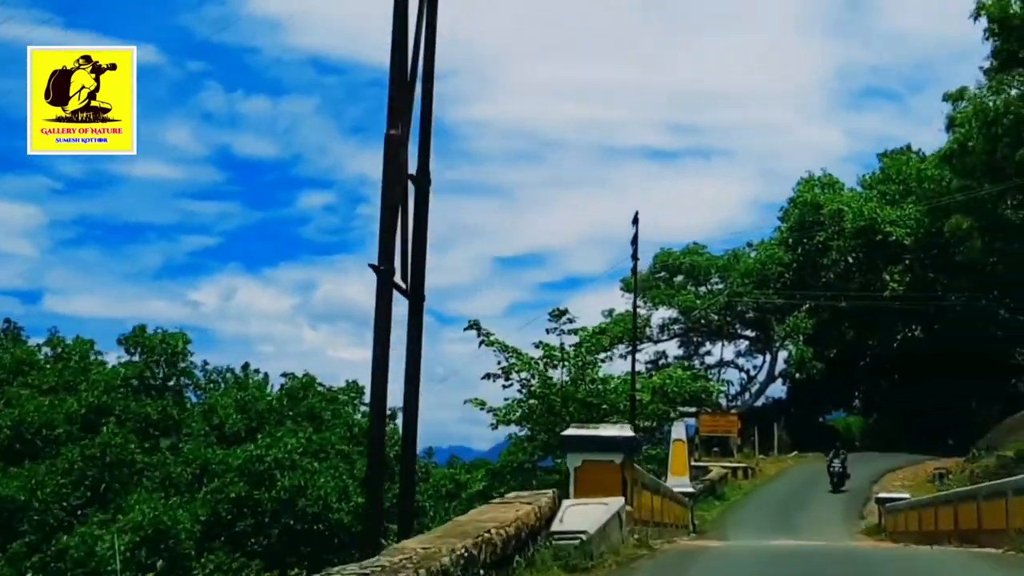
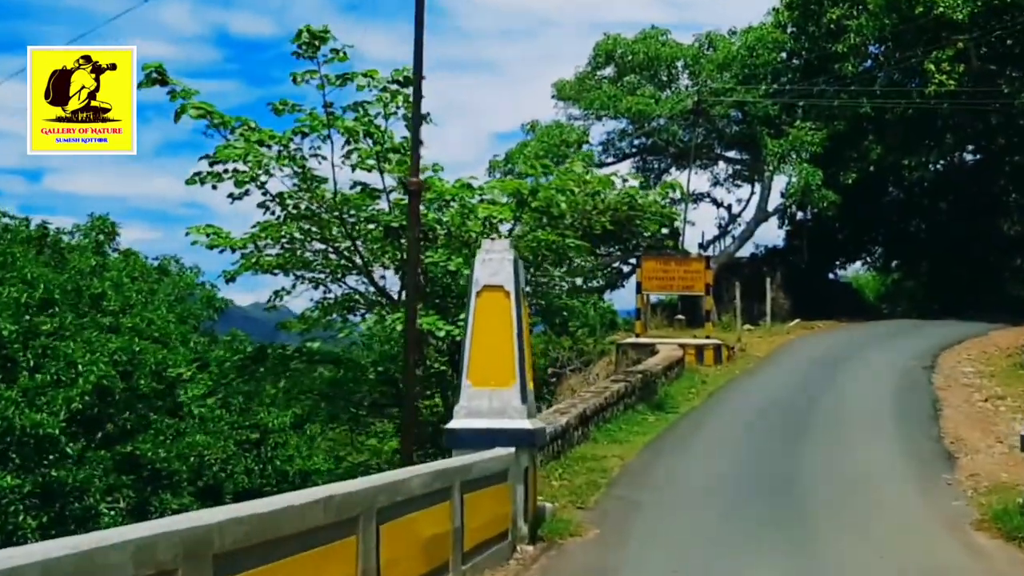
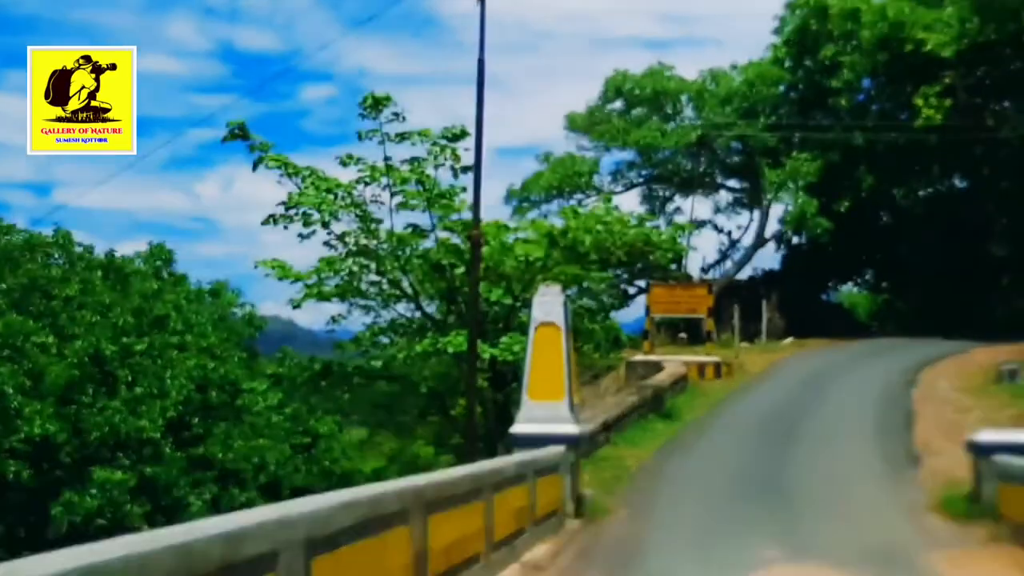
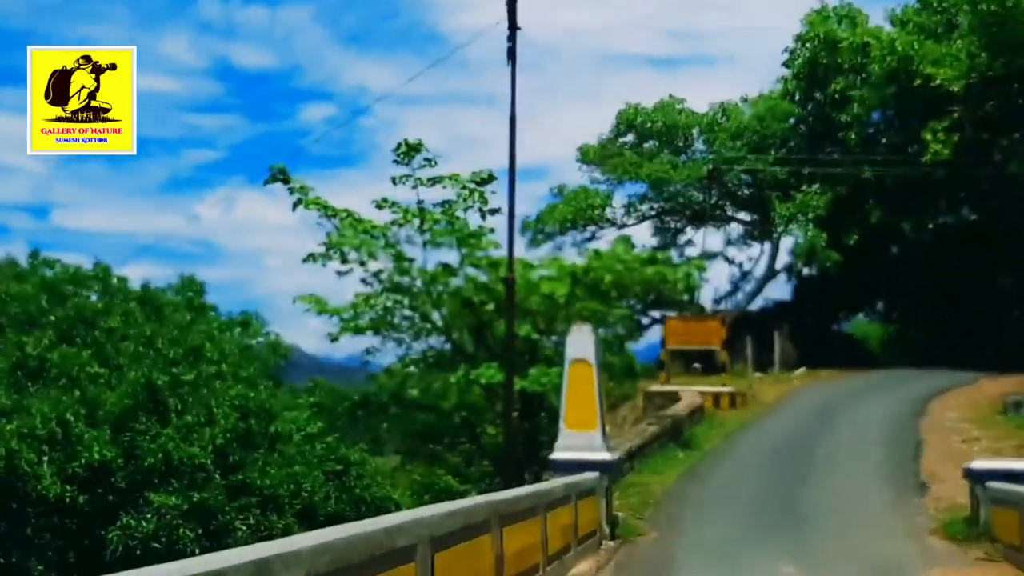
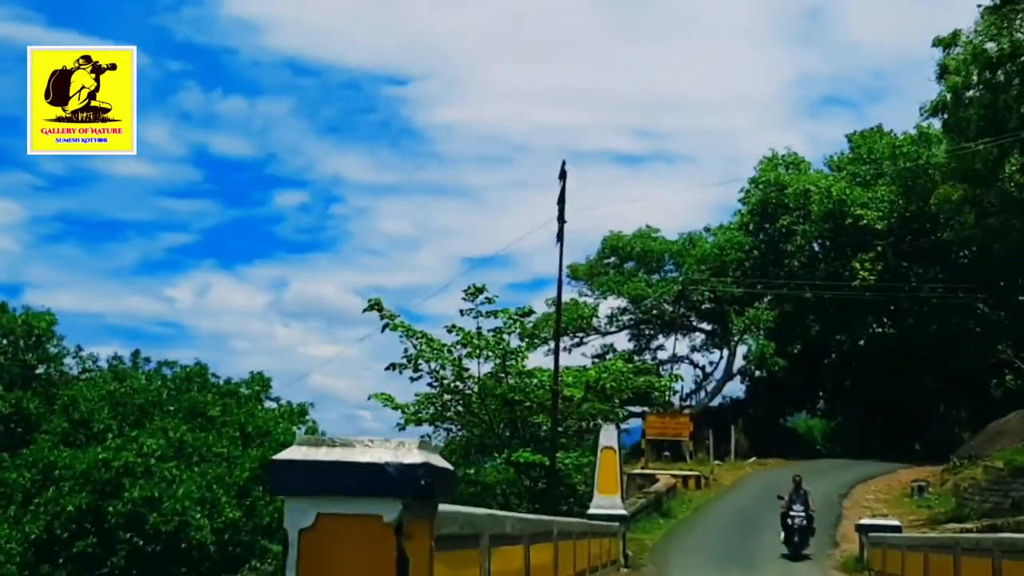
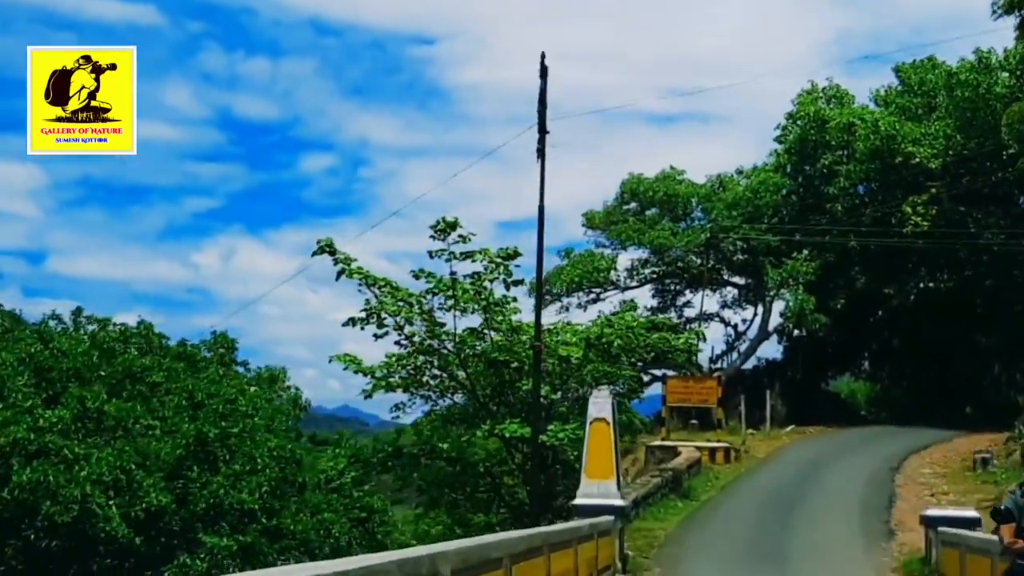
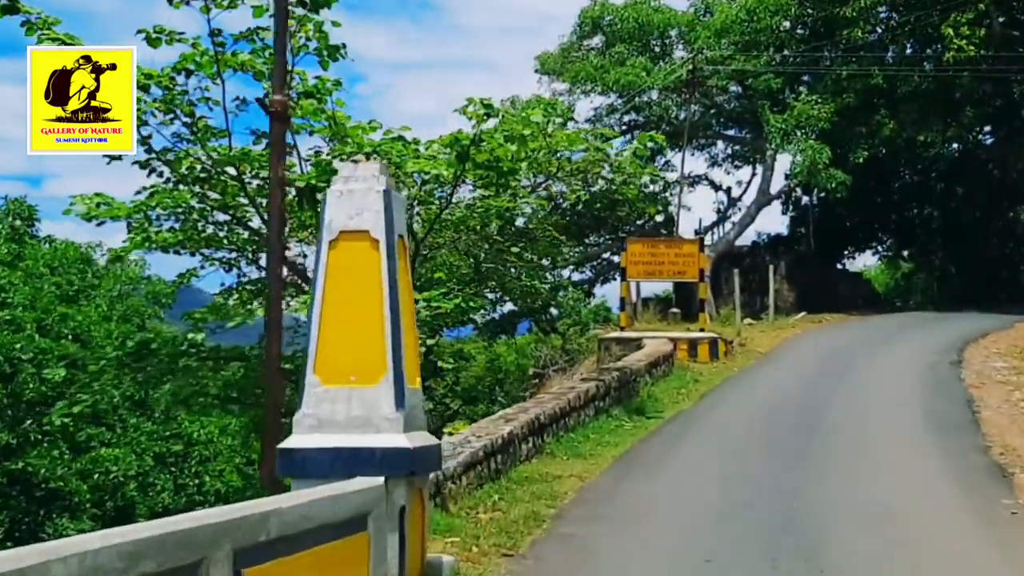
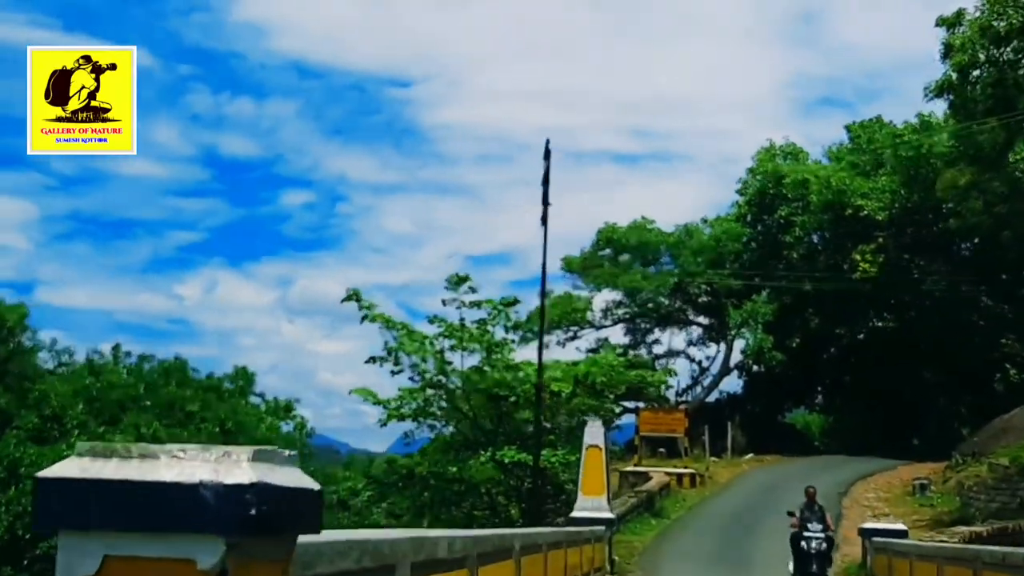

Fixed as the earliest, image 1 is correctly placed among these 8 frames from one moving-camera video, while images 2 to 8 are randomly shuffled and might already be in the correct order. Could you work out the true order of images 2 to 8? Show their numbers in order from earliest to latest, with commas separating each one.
5, 8, 6, 4, 3, 2, 7
